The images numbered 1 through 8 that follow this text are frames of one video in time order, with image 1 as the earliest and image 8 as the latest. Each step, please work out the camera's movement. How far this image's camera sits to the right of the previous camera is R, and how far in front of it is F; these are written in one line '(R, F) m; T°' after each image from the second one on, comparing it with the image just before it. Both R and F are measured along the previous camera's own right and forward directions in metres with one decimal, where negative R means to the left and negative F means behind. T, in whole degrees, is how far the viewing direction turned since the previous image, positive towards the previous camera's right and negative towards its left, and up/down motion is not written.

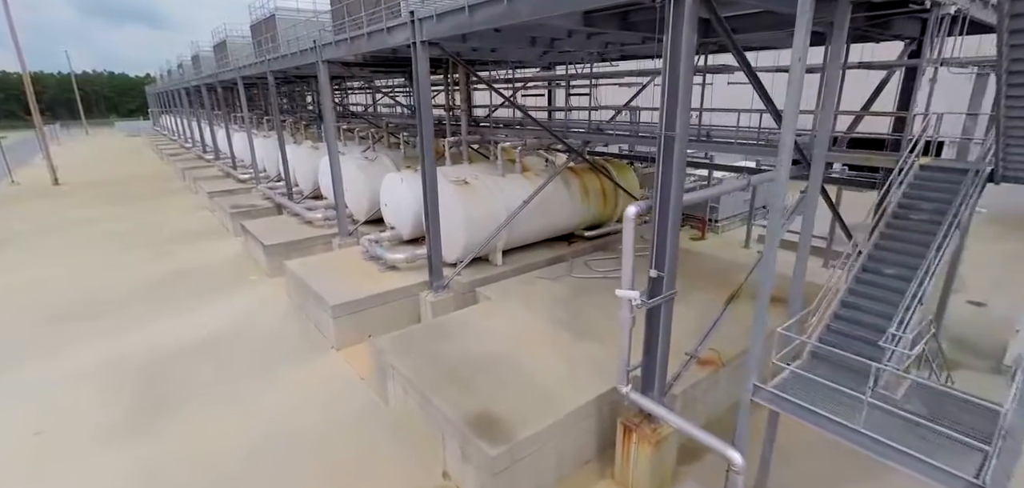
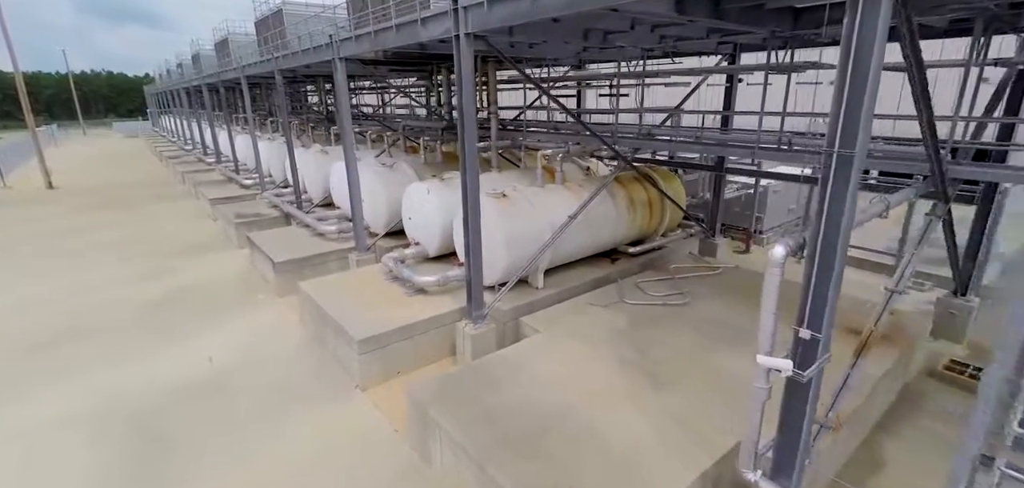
(-0.4, +0.6) m; 0°
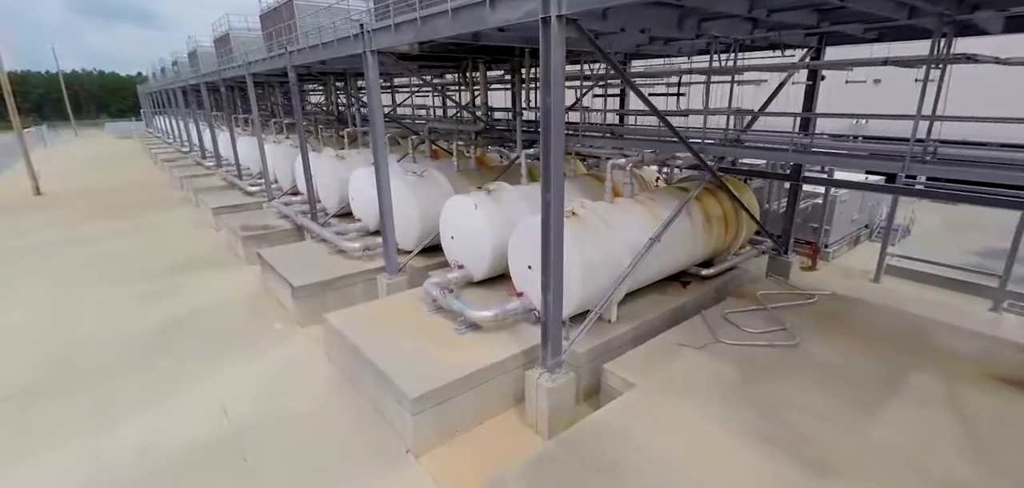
(-0.6, +0.8) m; +1°
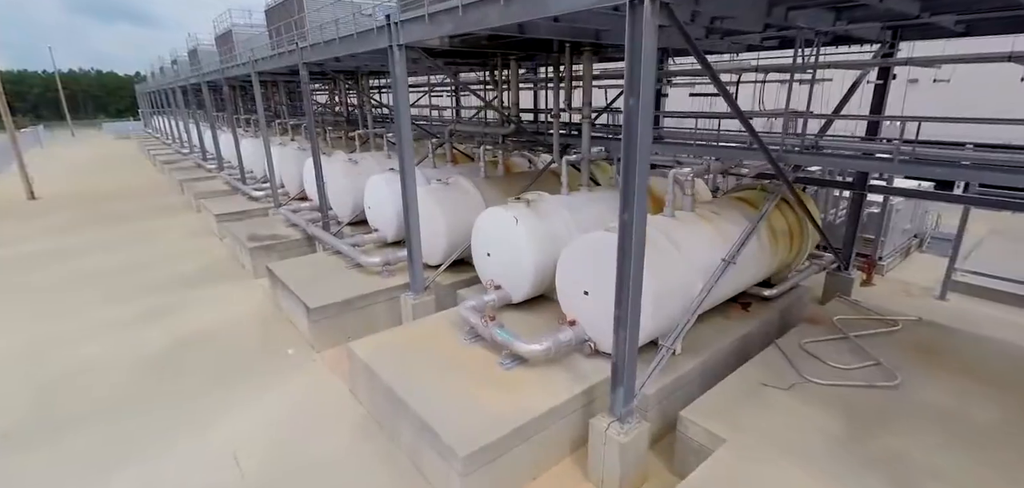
(-0.4, +0.5) m; 0°
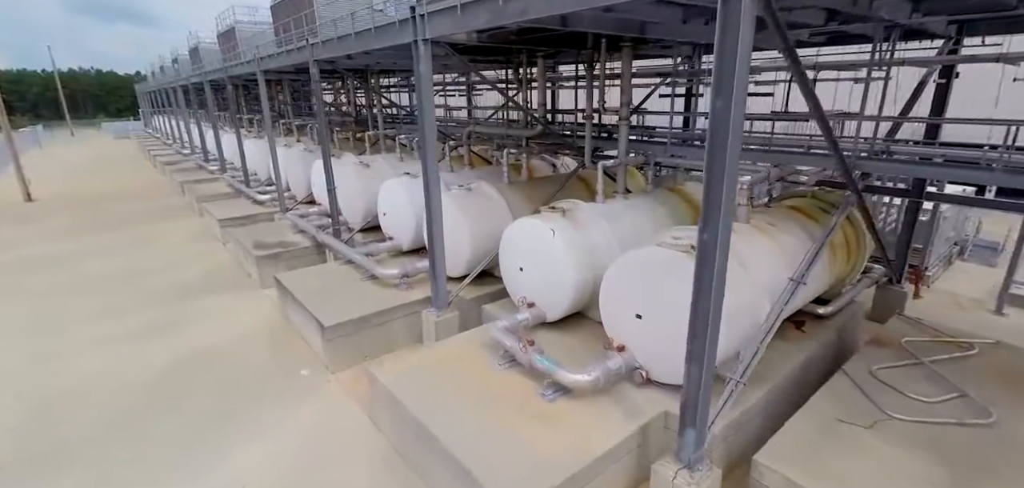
(-0.3, +0.4) m; 0°
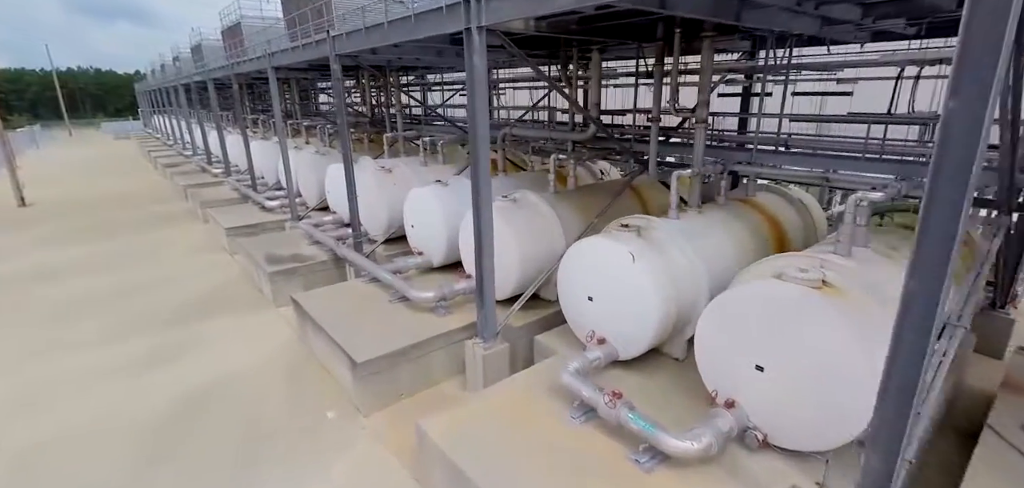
(-0.5, +0.6) m; 0°
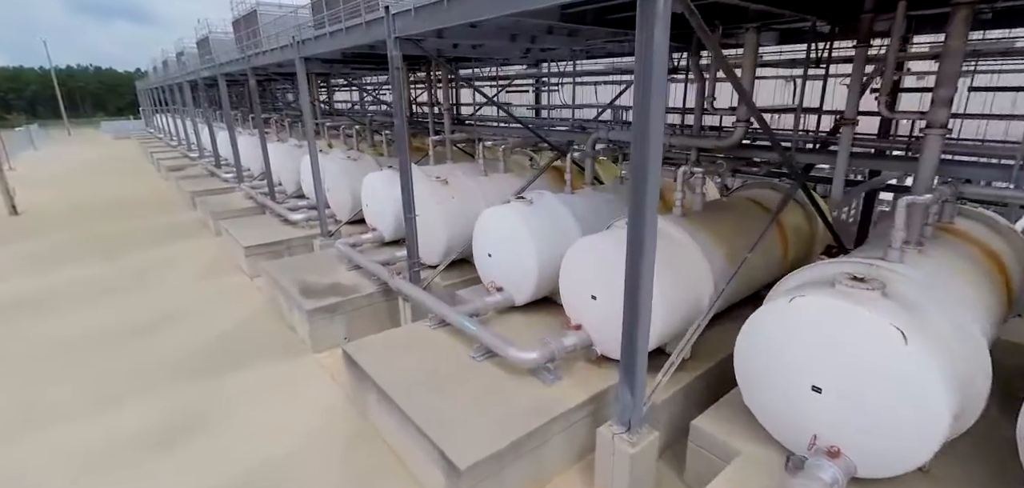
(-0.9, +1.1) m; 0°
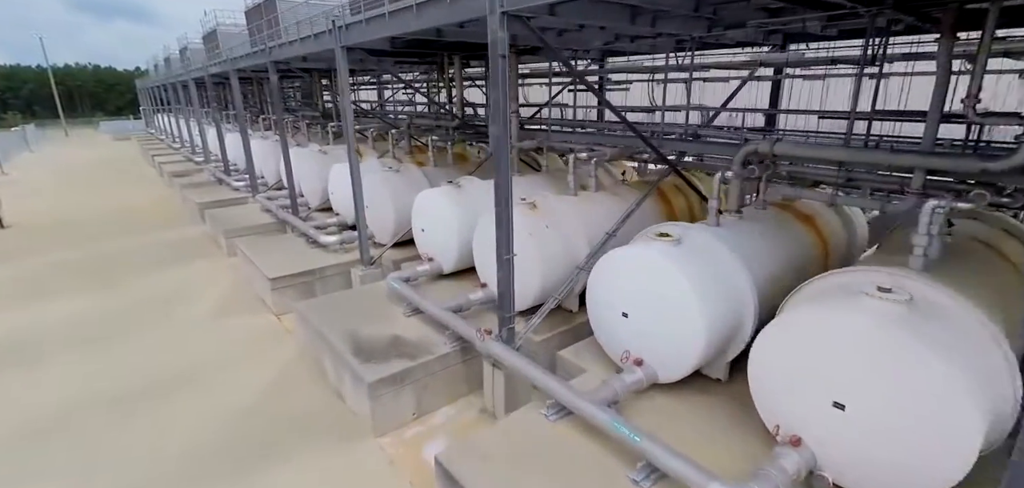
(-0.9, +1.2) m; 0°
